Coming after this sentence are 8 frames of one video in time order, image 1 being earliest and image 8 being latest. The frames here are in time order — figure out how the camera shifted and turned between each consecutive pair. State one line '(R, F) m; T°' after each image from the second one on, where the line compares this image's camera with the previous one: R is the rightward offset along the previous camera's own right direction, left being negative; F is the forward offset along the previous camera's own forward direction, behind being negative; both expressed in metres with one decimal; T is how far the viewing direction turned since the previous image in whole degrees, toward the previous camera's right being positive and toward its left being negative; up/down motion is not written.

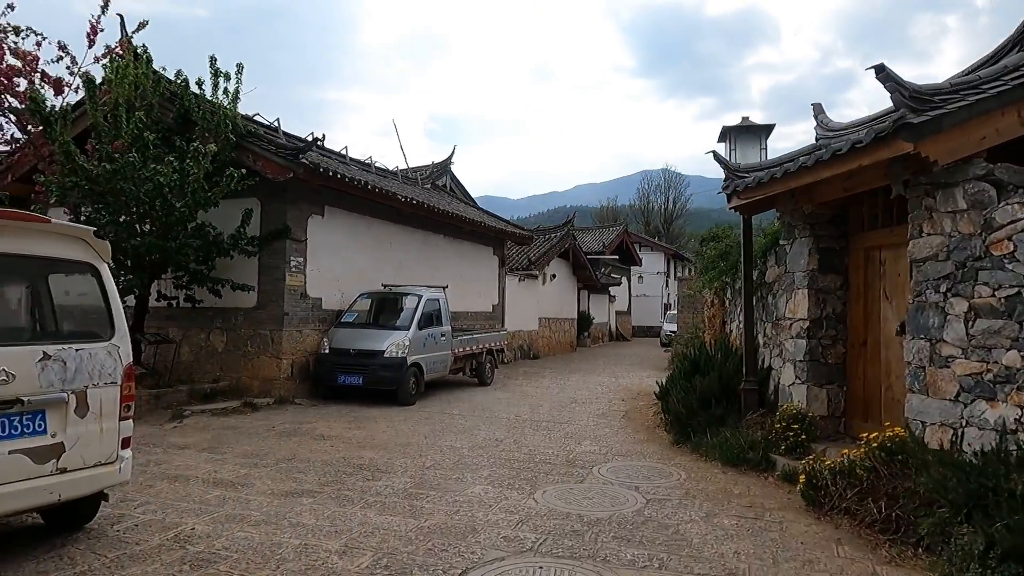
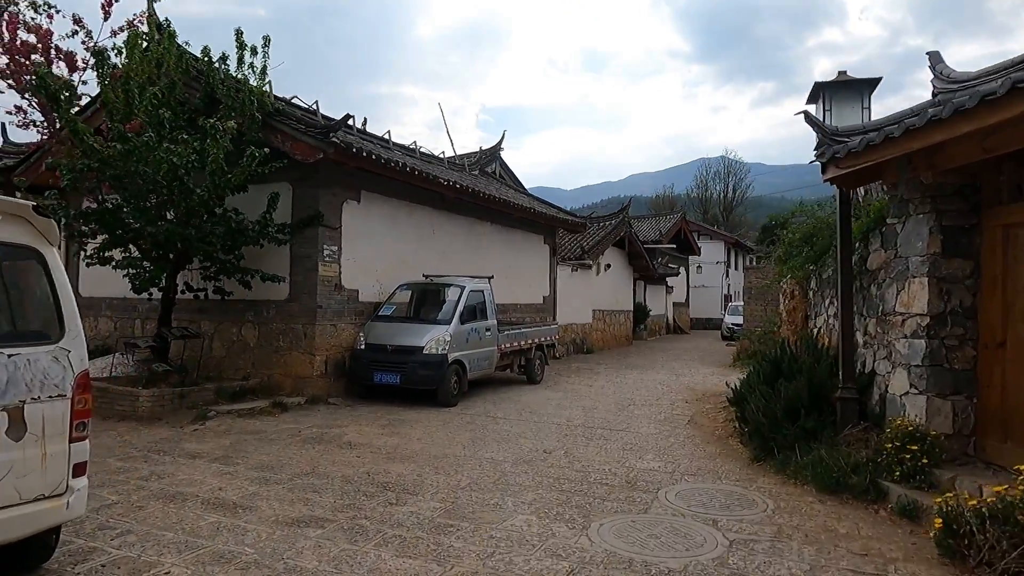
(0.0, +0.9) m; -5°
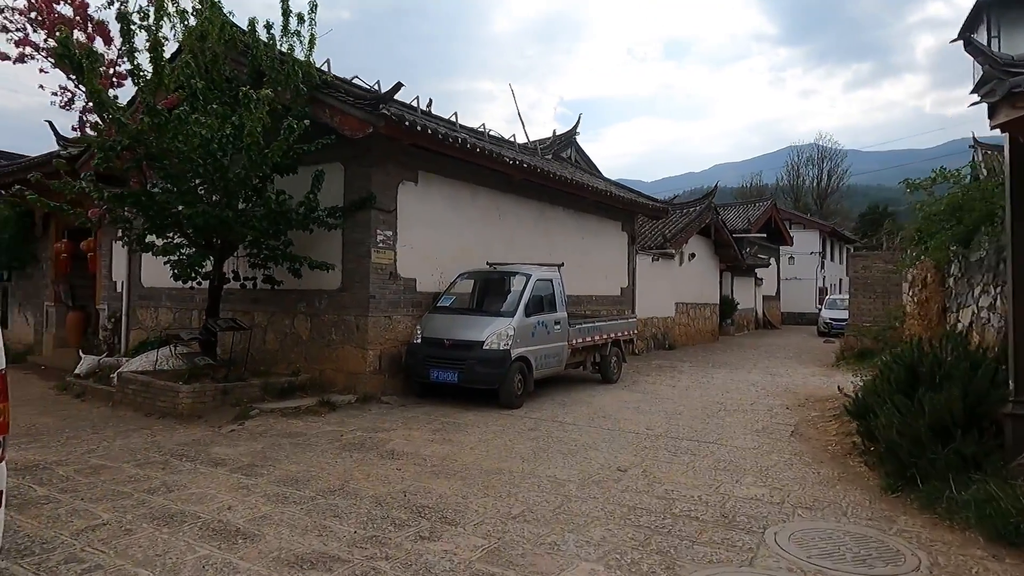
(+0.1, +1.0) m; -7°
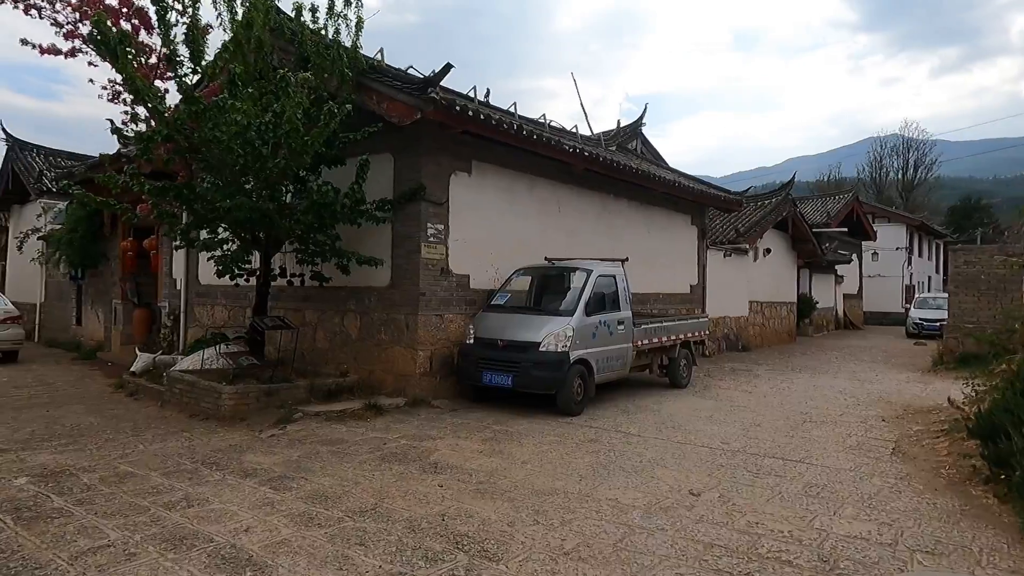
(+0.1, +0.6) m; -6°
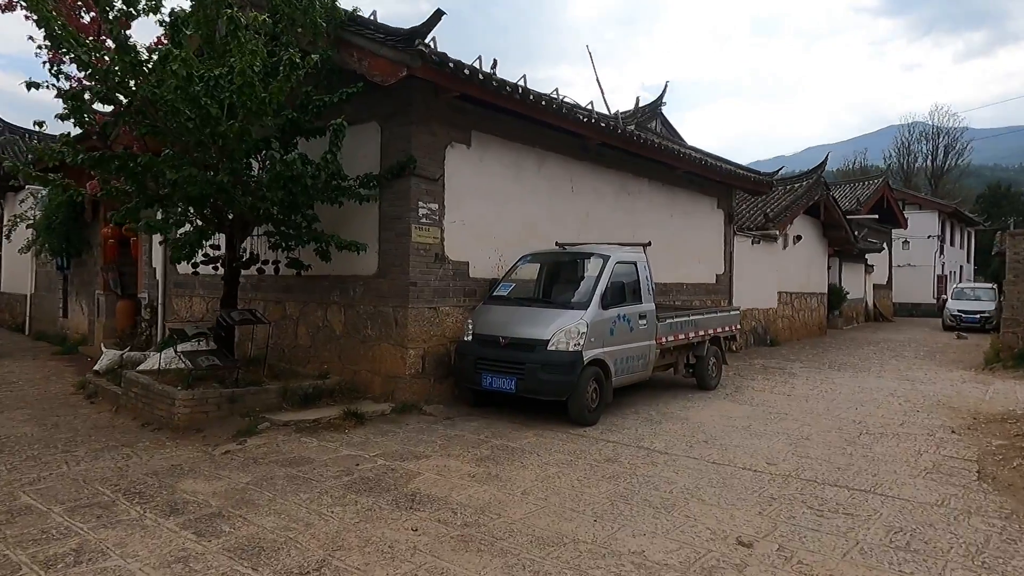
(+0.1, +1.0) m; -1°
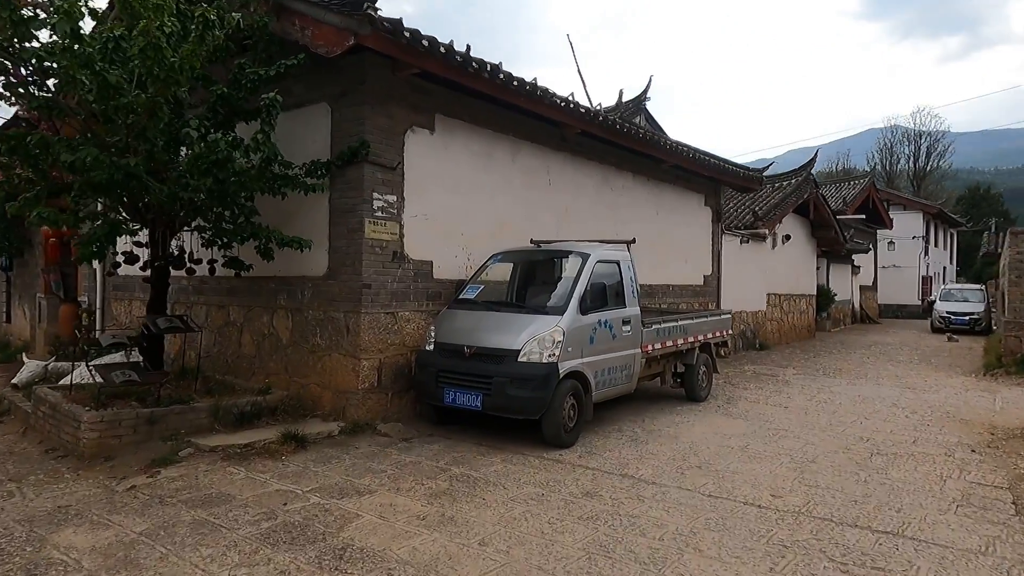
(+0.1, +0.7) m; +1°
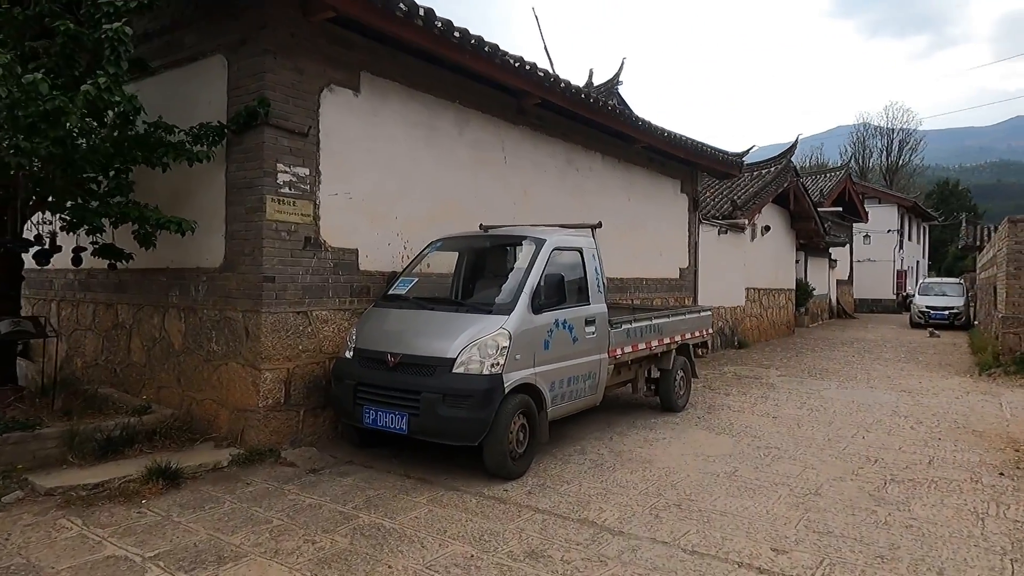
(+0.3, +1.0) m; +2°
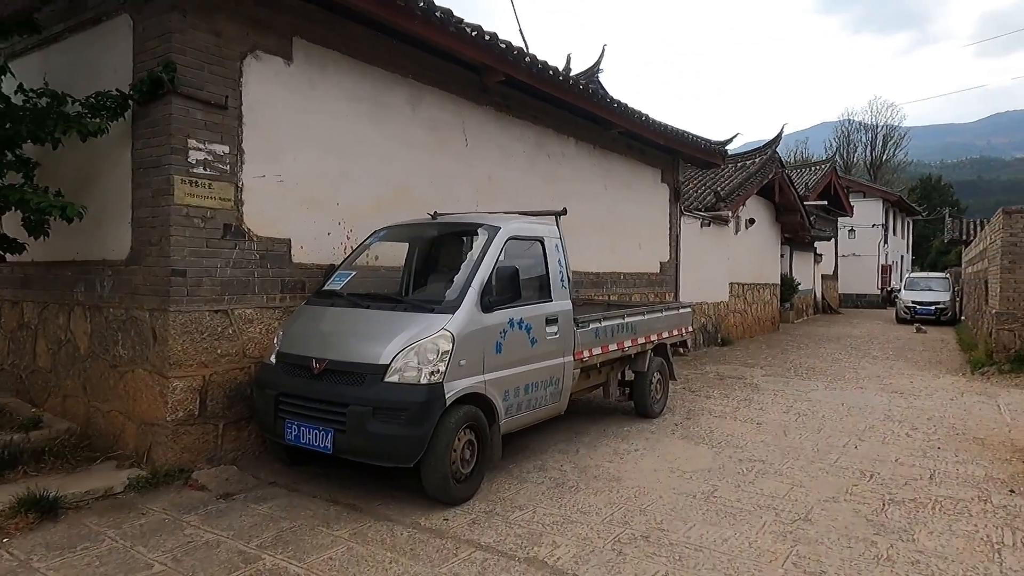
(+0.2, +0.6) m; +1°
